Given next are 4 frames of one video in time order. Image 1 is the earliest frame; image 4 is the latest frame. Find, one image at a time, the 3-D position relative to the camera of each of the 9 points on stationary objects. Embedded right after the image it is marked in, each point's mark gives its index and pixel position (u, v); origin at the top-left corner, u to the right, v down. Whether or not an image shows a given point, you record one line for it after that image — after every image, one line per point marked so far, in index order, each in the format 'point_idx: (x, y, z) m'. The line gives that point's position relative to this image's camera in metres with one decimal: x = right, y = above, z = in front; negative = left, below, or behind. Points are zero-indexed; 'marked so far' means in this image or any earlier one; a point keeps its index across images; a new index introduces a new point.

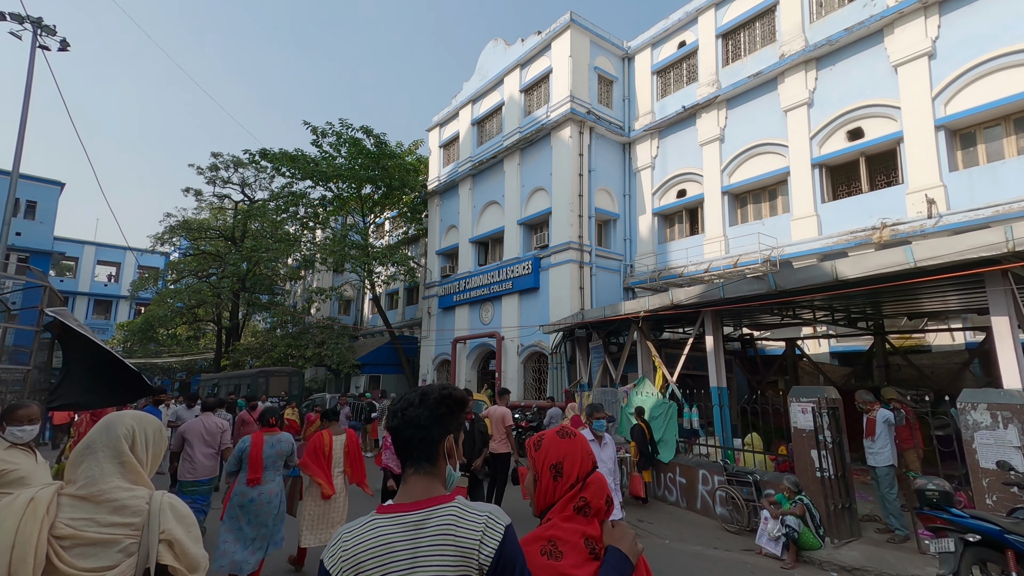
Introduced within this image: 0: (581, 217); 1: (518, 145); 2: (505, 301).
0: (+2.5, +2.6, +17.1) m
1: (+0.2, +5.9, +19.3) m
2: (-0.4, -0.5, +19.4) m
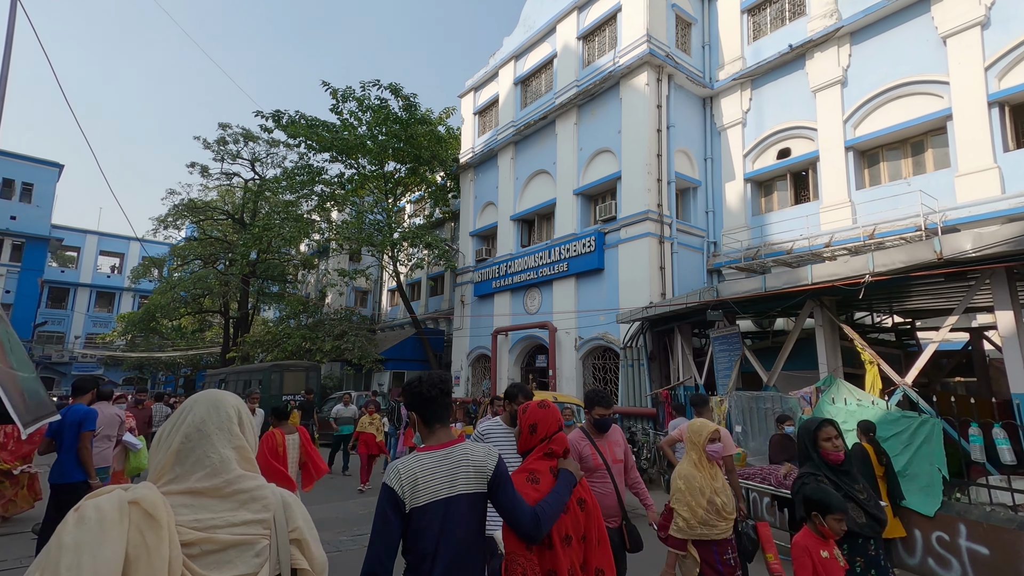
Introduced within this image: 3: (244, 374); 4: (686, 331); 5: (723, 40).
0: (+4.5, +3.2, +14.1) m
1: (+2.2, +6.5, +16.3) m
2: (+1.6, +0.1, +16.4) m
3: (-10.9, -3.5, +18.9) m
4: (+4.0, -1.0, +10.8) m
5: (+7.0, +8.3, +15.5) m
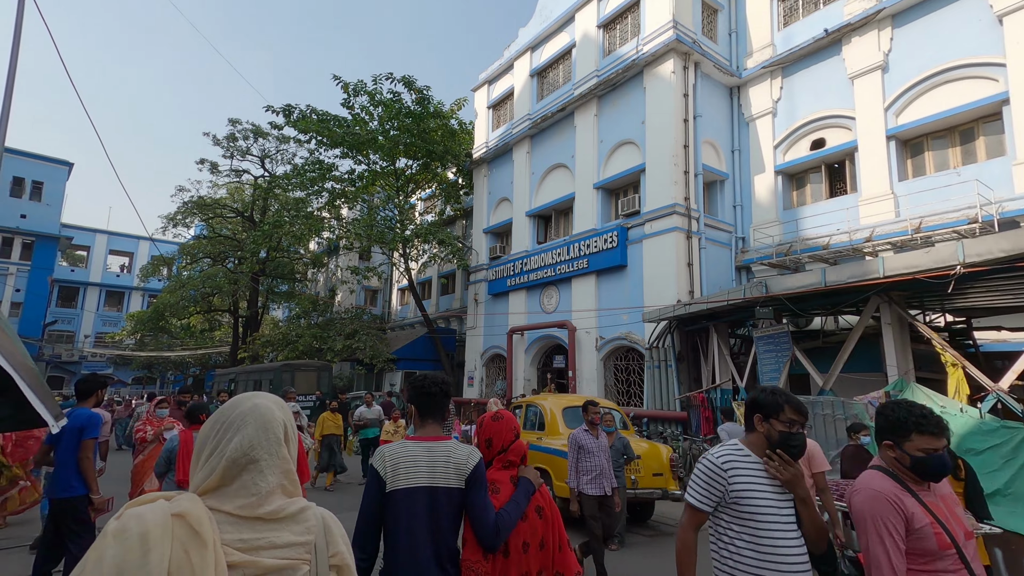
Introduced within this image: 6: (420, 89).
0: (+5.0, +3.3, +13.5) m
1: (+2.8, +6.6, +15.7) m
2: (+2.2, +0.2, +15.8) m
3: (-10.3, -3.4, +18.5) m
4: (+4.5, -0.9, +10.1) m
5: (+7.6, +8.3, +14.8) m
6: (-3.8, +8.1, +19.0) m
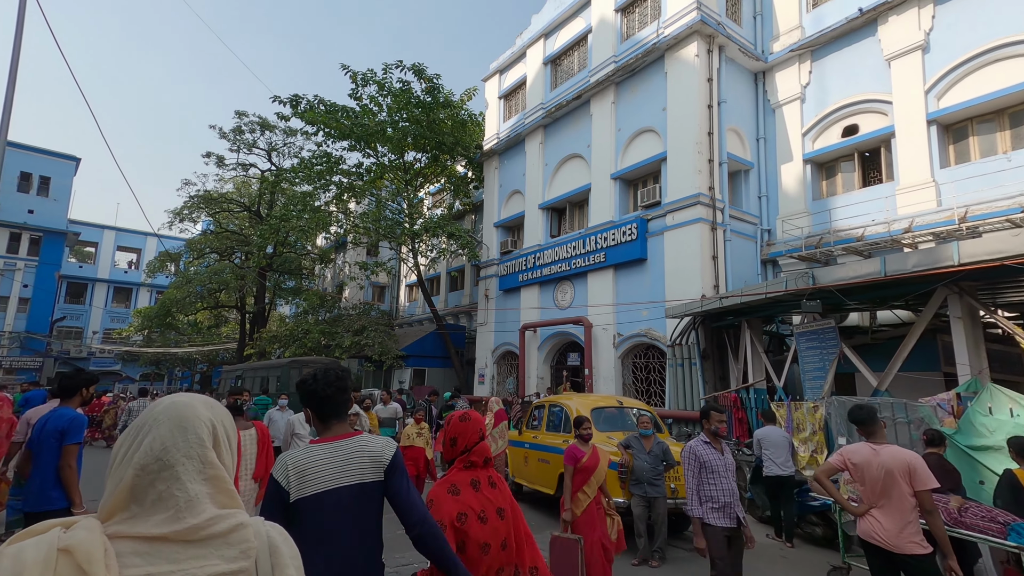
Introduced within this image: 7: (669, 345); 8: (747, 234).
0: (+5.5, +3.4, +12.8) m
1: (+3.3, +6.8, +15.0) m
2: (+2.6, +0.3, +15.2) m
3: (-9.8, -3.2, +18.1) m
4: (+4.9, -0.8, +9.5) m
5: (+8.1, +8.5, +14.1) m
6: (-3.3, +8.3, +18.5) m
7: (+4.2, -1.4, +12.2) m
8: (+6.8, +1.6, +13.4) m
